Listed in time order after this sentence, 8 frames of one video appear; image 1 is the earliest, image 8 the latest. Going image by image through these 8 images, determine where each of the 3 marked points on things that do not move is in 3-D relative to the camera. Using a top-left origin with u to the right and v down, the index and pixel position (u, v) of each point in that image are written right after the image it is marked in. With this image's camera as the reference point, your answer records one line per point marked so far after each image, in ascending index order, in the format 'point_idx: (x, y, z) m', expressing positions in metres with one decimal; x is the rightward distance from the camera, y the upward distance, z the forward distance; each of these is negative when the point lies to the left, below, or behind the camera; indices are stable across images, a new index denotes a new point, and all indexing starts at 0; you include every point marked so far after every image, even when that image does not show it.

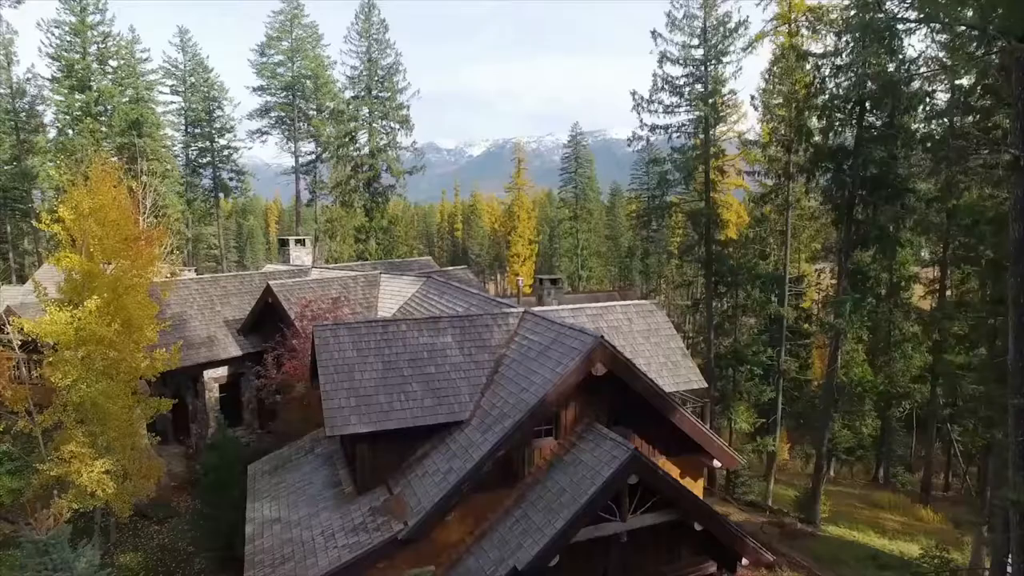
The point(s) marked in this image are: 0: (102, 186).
0: (-13.1, +3.3, +17.5) m
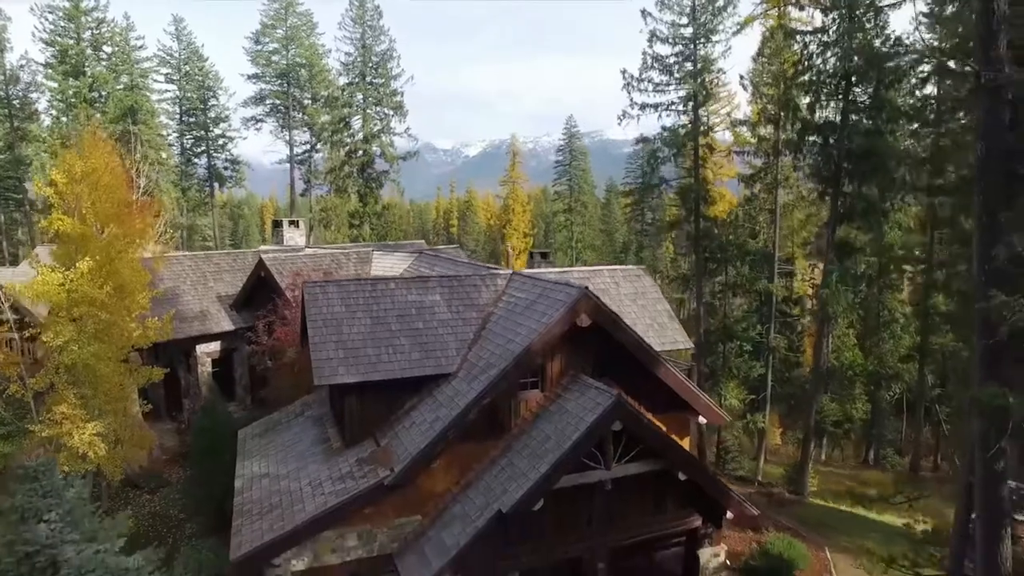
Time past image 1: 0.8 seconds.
0: (-13.4, +4.5, +17.7) m
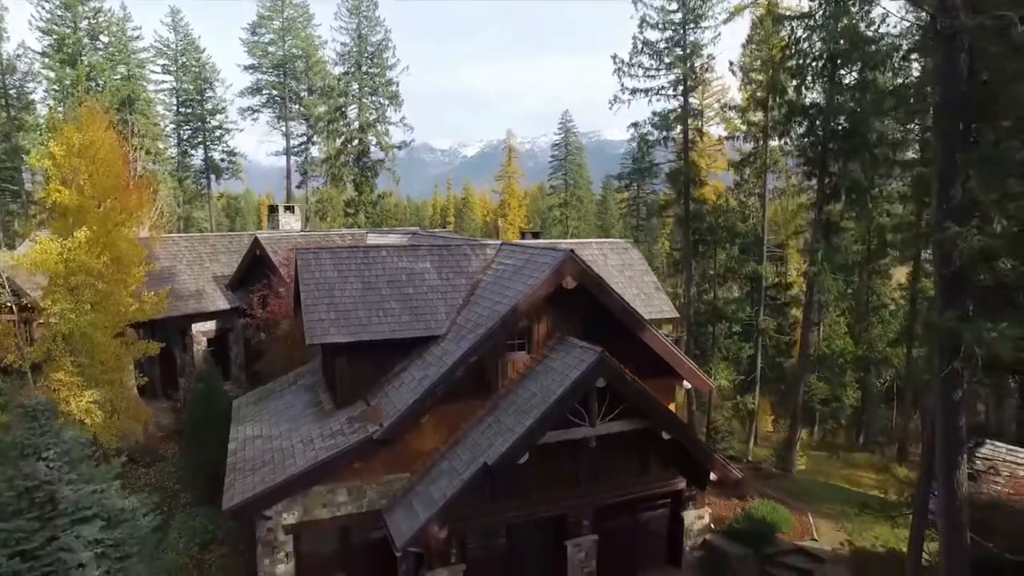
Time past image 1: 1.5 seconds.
0: (-13.8, +5.4, +18.0) m
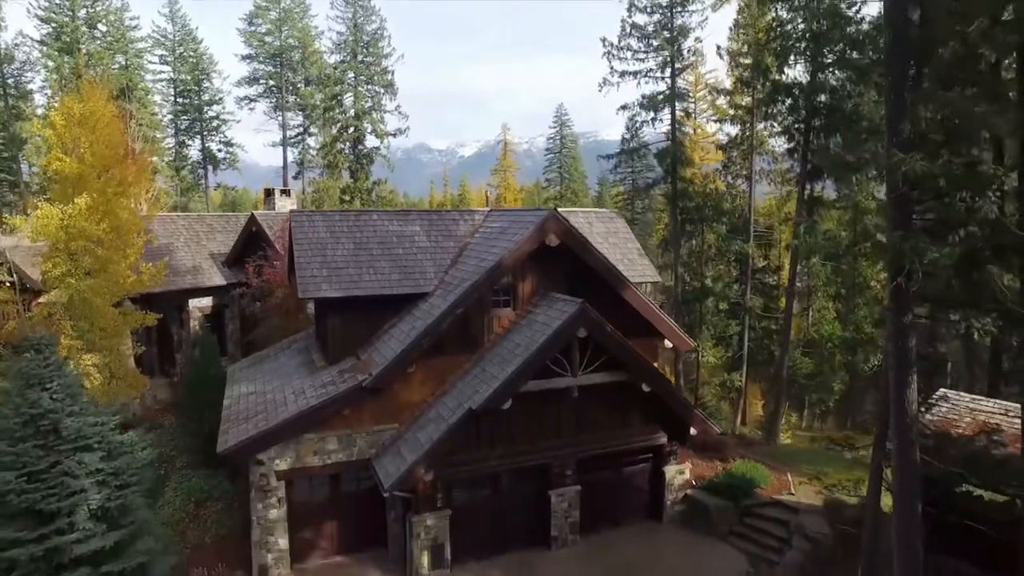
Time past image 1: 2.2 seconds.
0: (-14.2, +6.5, +18.5) m
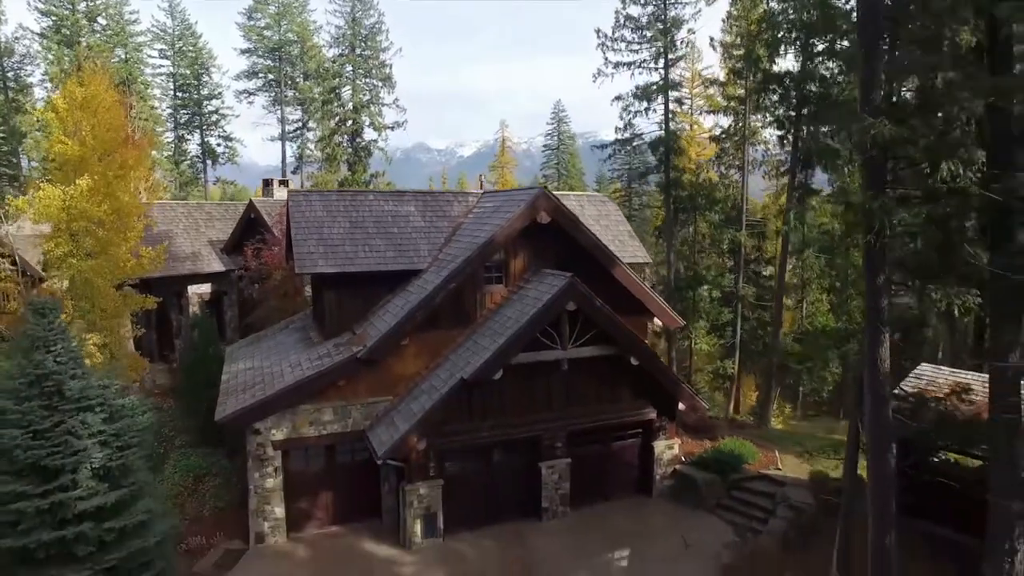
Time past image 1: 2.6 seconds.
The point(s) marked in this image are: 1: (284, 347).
0: (-14.4, +7.2, +18.8) m
1: (-6.9, -1.8, +16.4) m
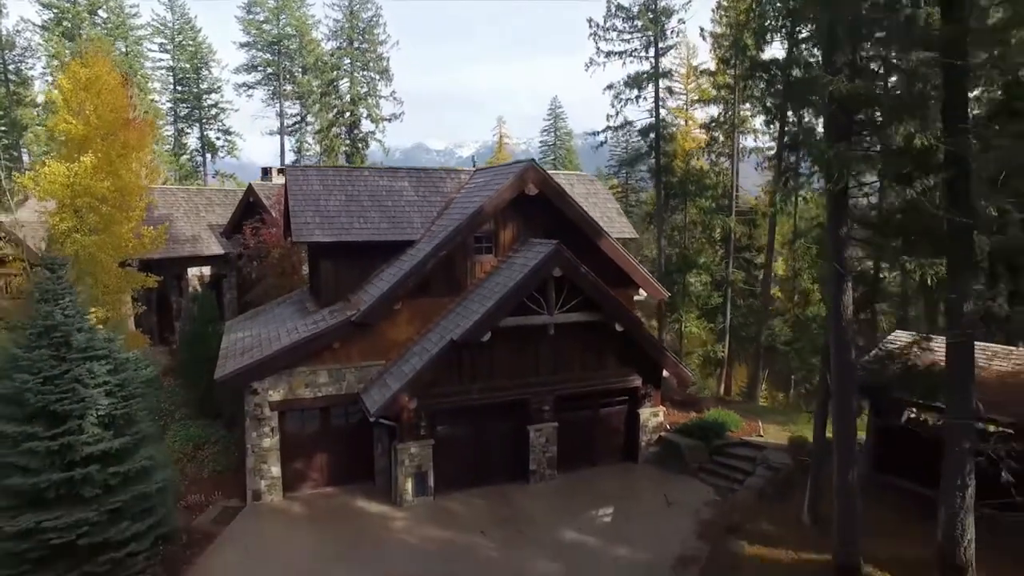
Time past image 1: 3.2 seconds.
0: (-14.7, +8.0, +19.4) m
1: (-7.2, -0.9, +17.0) m
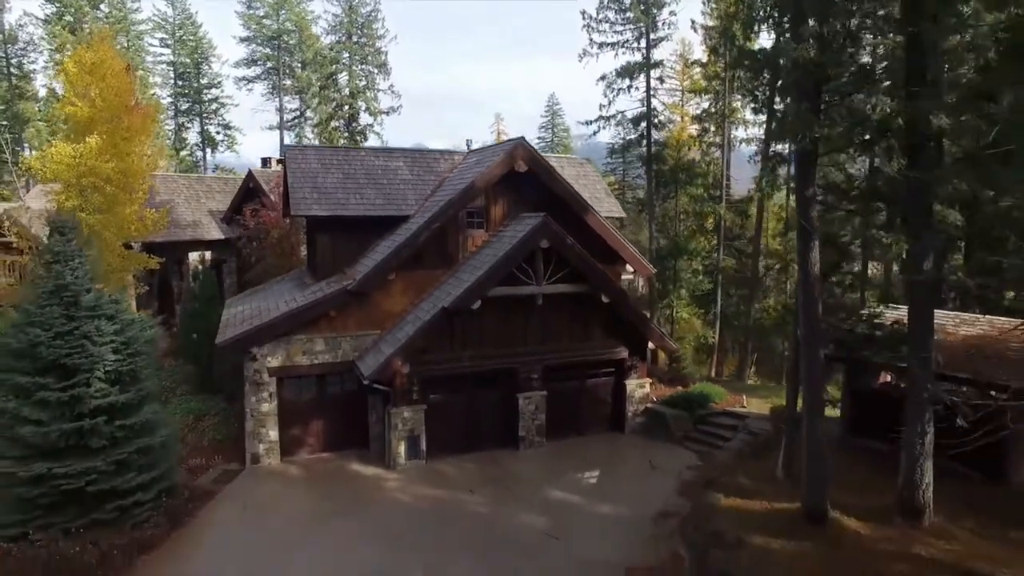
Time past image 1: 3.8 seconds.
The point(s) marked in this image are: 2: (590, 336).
0: (-15.0, +8.8, +20.0) m
1: (-7.5, -0.1, +17.6) m
2: (+2.4, -1.4, +16.4) m
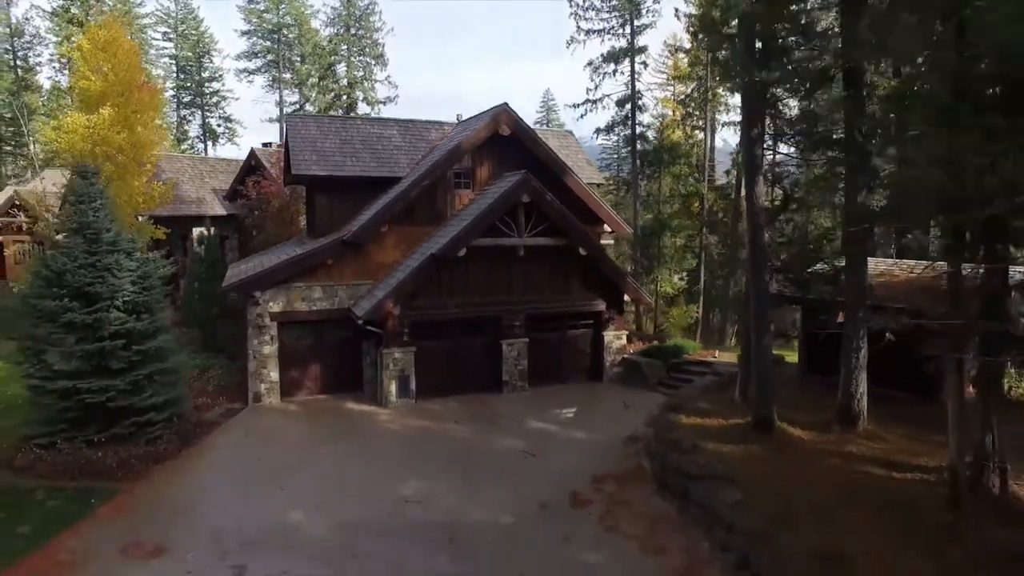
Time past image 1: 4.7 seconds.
0: (-15.5, +10.2, +21.2) m
1: (-8.0, +1.3, +18.8) m
2: (+1.9, 0.0, +17.7) m
